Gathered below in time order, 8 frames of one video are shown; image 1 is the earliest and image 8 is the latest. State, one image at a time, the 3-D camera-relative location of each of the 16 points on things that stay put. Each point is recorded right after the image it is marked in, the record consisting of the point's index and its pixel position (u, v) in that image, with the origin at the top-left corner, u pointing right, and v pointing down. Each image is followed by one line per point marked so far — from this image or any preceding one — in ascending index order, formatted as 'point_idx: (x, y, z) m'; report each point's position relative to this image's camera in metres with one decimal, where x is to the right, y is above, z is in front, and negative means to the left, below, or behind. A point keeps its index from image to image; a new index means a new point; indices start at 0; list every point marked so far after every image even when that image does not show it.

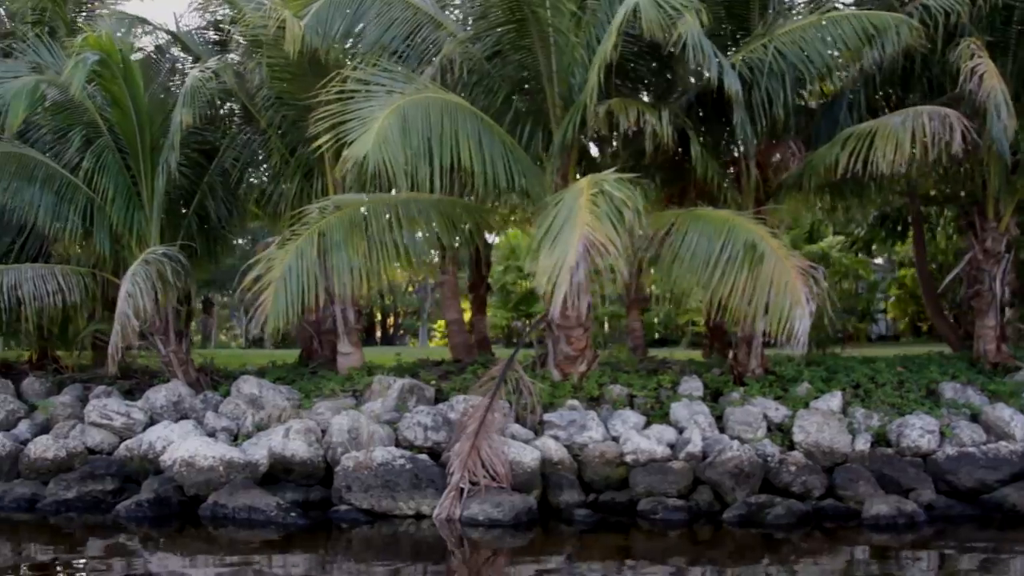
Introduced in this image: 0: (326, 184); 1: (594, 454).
0: (-1.3, +0.7, +8.7) m
1: (+0.5, -1.0, +7.7) m
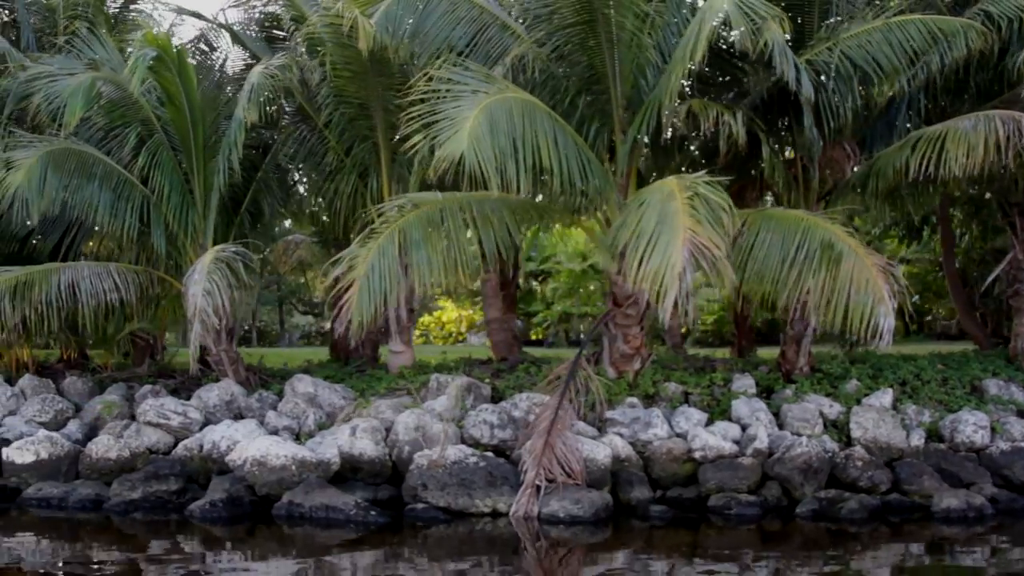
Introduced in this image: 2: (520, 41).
0: (-0.9, +0.7, +8.7) m
1: (+0.9, -1.0, +7.8) m
2: (0.0, +1.5, +7.9) m
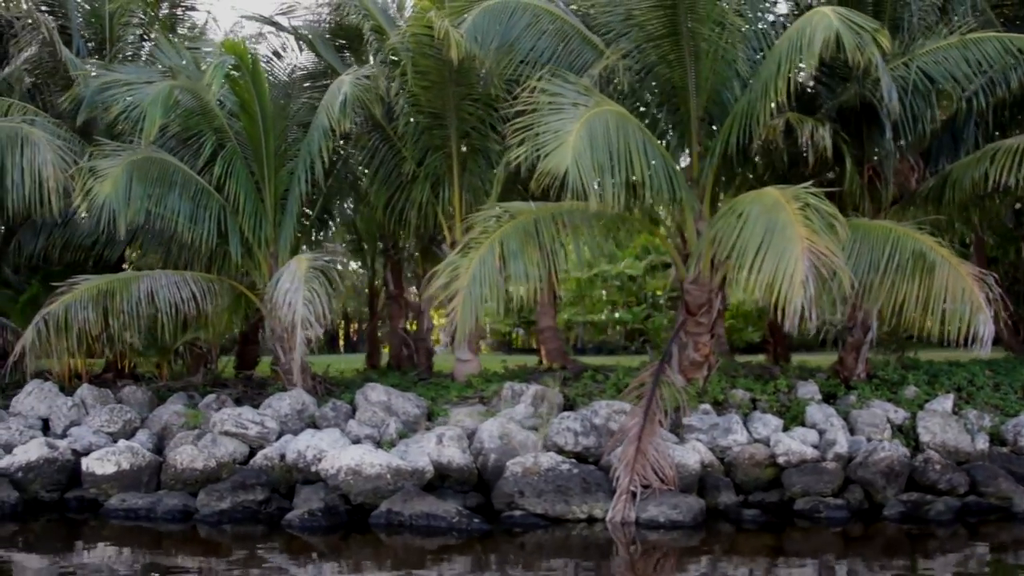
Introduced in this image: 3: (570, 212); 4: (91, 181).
0: (-0.4, +0.7, +8.8) m
1: (+1.4, -1.1, +8.0) m
2: (+0.5, +1.5, +8.1) m
3: (+0.3, +0.4, +7.7) m
4: (-2.6, +0.6, +7.7) m
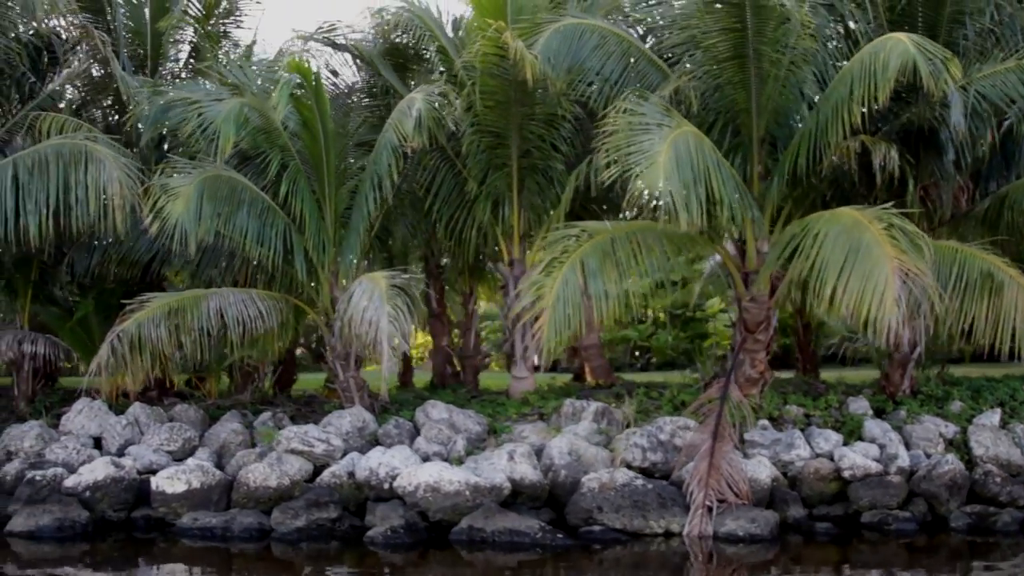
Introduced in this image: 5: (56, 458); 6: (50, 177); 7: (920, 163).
0: (0.0, +0.6, +8.9) m
1: (+1.9, -1.2, +8.1) m
2: (+1.0, +1.3, +8.2) m
3: (+0.8, +0.3, +7.8) m
4: (-2.1, +0.5, +7.7) m
5: (-3.1, -1.2, +8.7) m
6: (-3.1, +0.7, +8.4) m
7: (+2.8, +0.8, +8.5) m
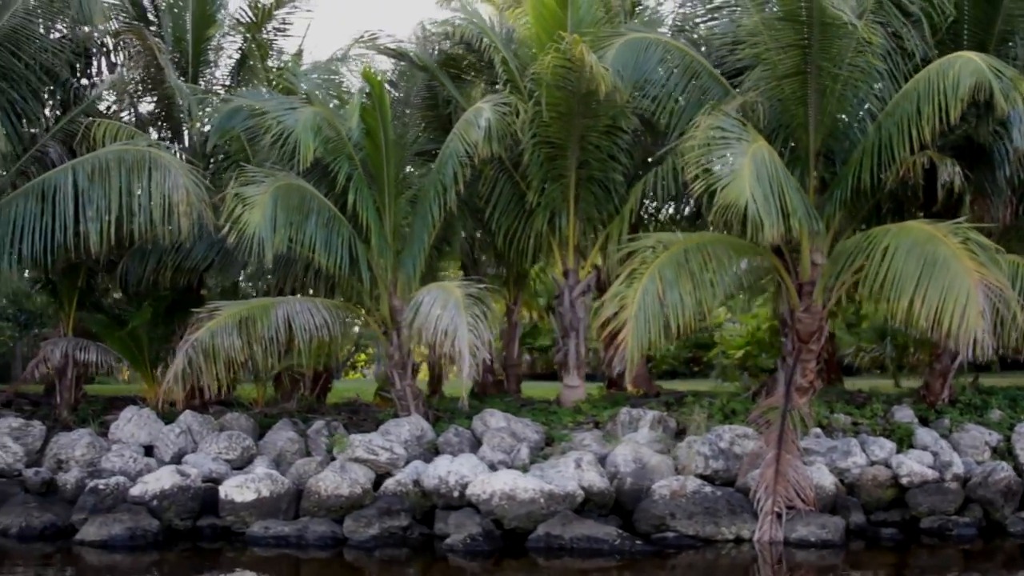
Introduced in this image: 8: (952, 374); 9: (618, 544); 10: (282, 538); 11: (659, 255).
0: (+0.4, +0.5, +9.0) m
1: (+2.3, -1.2, +8.3) m
2: (+1.4, +1.3, +8.3) m
3: (+1.3, +0.3, +8.0) m
4: (-1.6, +0.5, +7.7) m
5: (-2.7, -1.2, +8.6) m
6: (-2.6, +0.7, +8.4) m
7: (+3.2, +0.8, +8.7) m
8: (+3.3, -0.7, +9.7) m
9: (+0.6, -1.5, +7.6) m
10: (-1.4, -1.5, +7.9) m
11: (+0.9, +0.2, +7.6) m
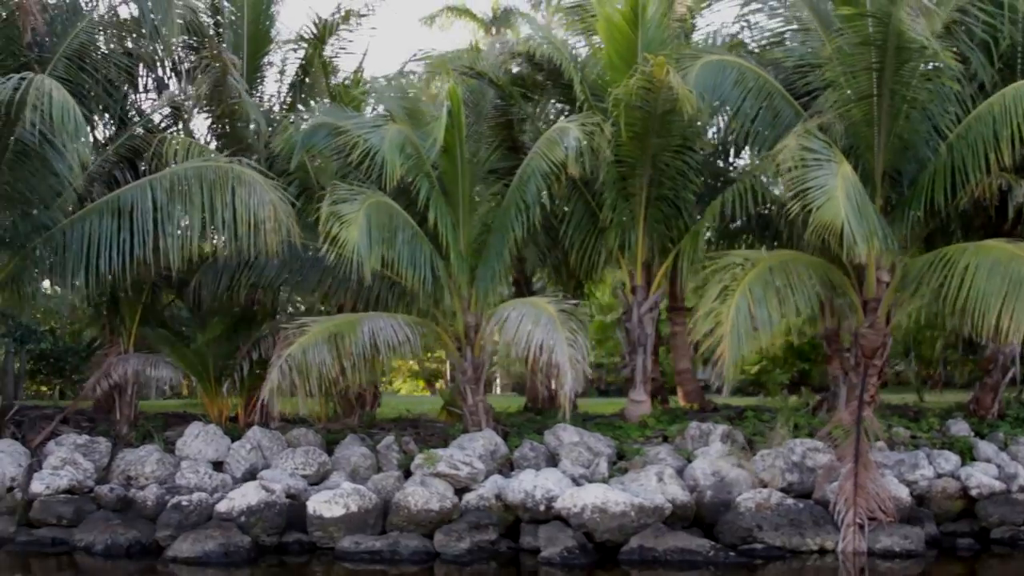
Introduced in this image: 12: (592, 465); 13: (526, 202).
0: (+0.9, +0.4, +9.1) m
1: (+2.8, -1.4, +8.5) m
2: (+1.9, +1.2, +8.6) m
3: (+1.8, +0.2, +8.2) m
4: (-1.1, +0.4, +7.8) m
5: (-2.2, -1.3, +8.6) m
6: (-2.1, +0.6, +8.4) m
7: (+3.7, +0.7, +9.0) m
8: (+3.8, -0.8, +9.9) m
9: (+1.2, -1.6, +7.7) m
10: (-0.9, -1.6, +7.9) m
11: (+1.4, +0.1, +7.8) m
12: (+0.5, -1.2, +8.6) m
13: (+0.1, +0.6, +8.5) m
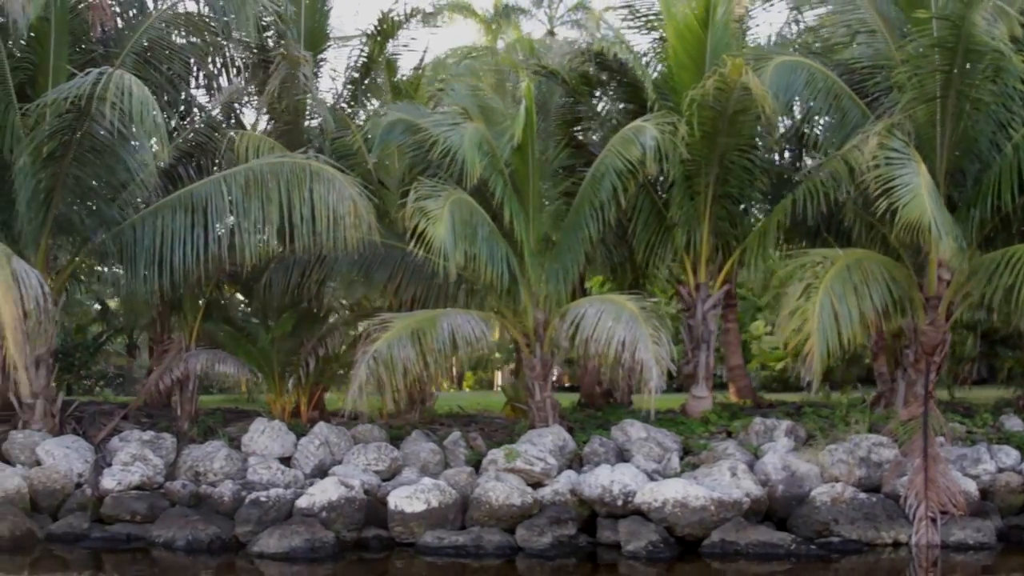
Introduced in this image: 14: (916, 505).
0: (+1.4, +0.4, +9.2) m
1: (+3.3, -1.3, +8.7) m
2: (+2.4, +1.2, +8.7) m
3: (+2.3, +0.2, +8.3) m
4: (-0.6, +0.4, +7.8) m
5: (-1.7, -1.3, +8.6) m
6: (-1.6, +0.6, +8.4) m
7: (+4.2, +0.7, +9.2) m
8: (+4.3, -0.8, +10.1) m
9: (+1.7, -1.6, +7.8) m
10: (-0.4, -1.6, +8.0) m
11: (+2.0, +0.1, +7.9) m
12: (+1.0, -1.2, +8.7) m
13: (+0.6, +0.6, +8.6) m
14: (+2.6, -1.4, +8.0) m
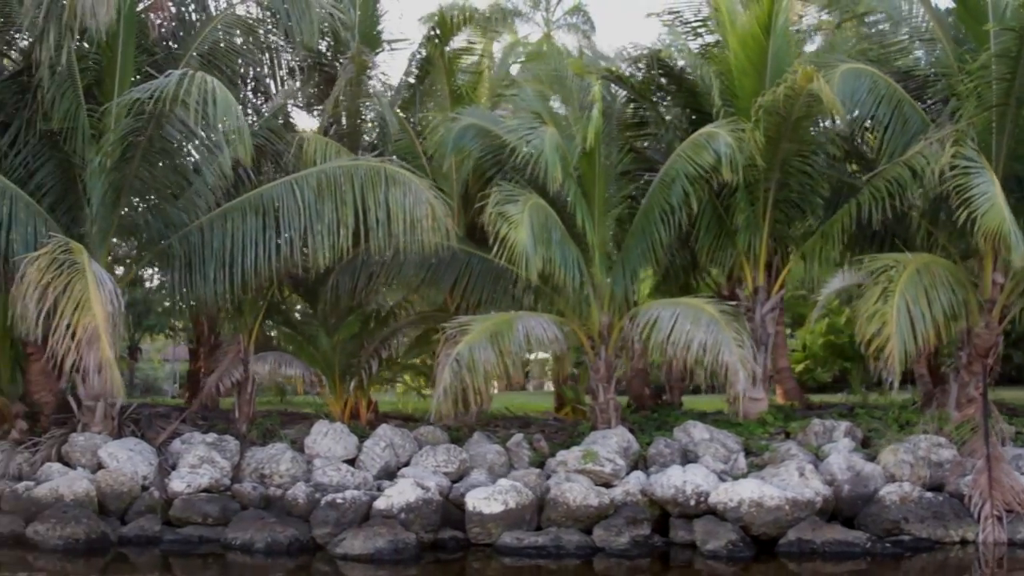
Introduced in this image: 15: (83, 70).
0: (+1.9, +0.4, +9.4) m
1: (+3.8, -1.4, +8.9) m
2: (+2.9, +1.2, +8.9) m
3: (+2.8, +0.2, +8.5) m
4: (0.0, +0.4, +7.9) m
5: (-1.2, -1.3, +8.7) m
6: (-1.1, +0.6, +8.4) m
7: (+4.6, +0.6, +9.4) m
8: (+4.7, -0.8, +10.4) m
9: (+2.2, -1.6, +8.0) m
10: (+0.1, -1.6, +8.1) m
11: (+2.5, +0.1, +8.0) m
12: (+1.5, -1.2, +8.8) m
13: (+1.1, +0.6, +8.7) m
14: (+3.1, -1.4, +8.2) m
15: (-3.0, +1.5, +8.9) m
